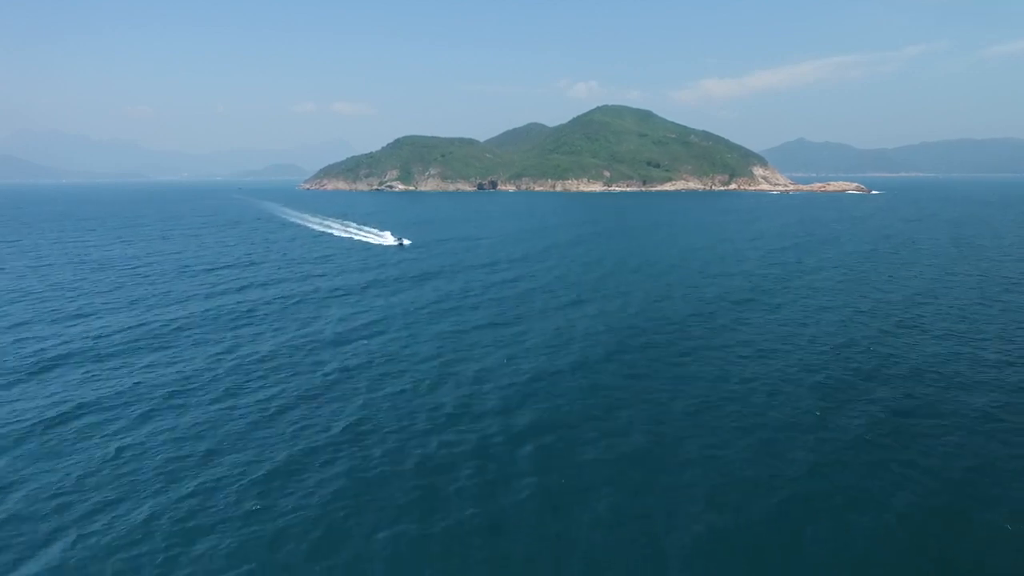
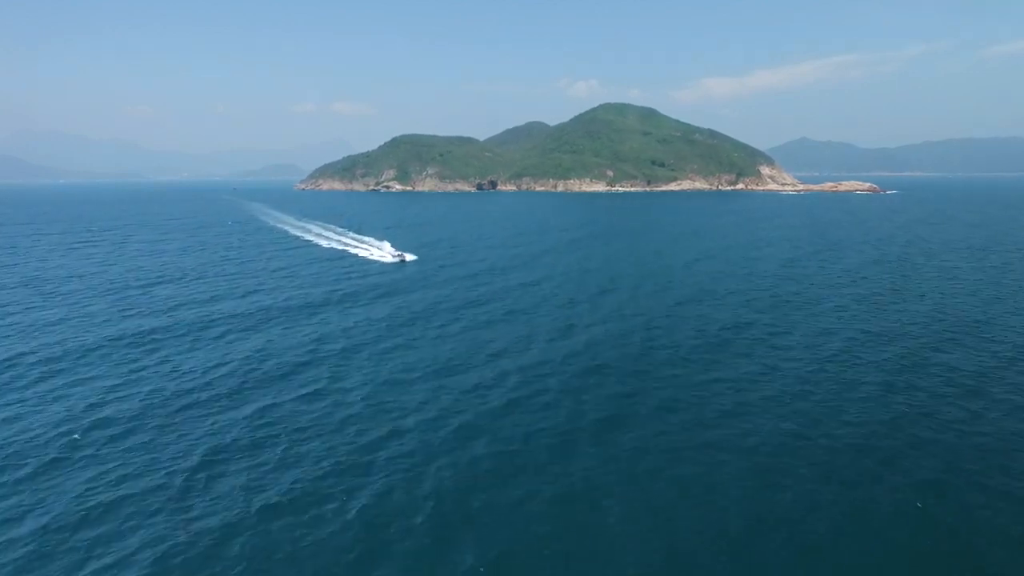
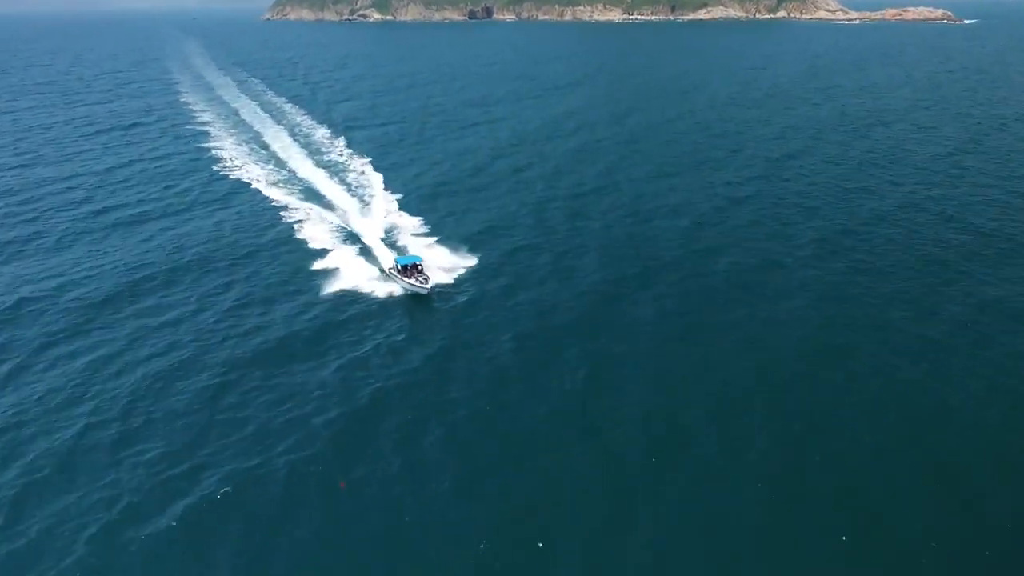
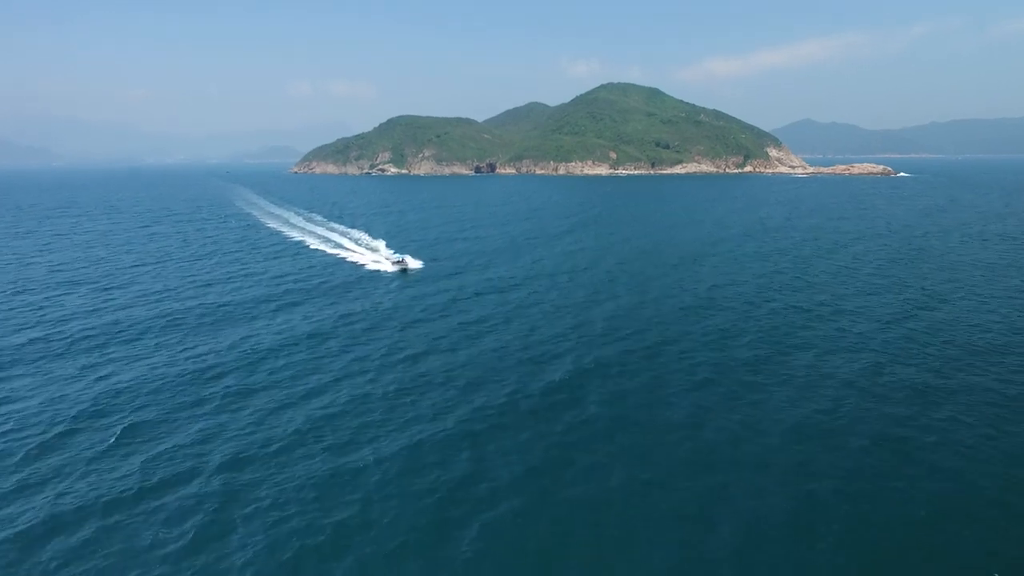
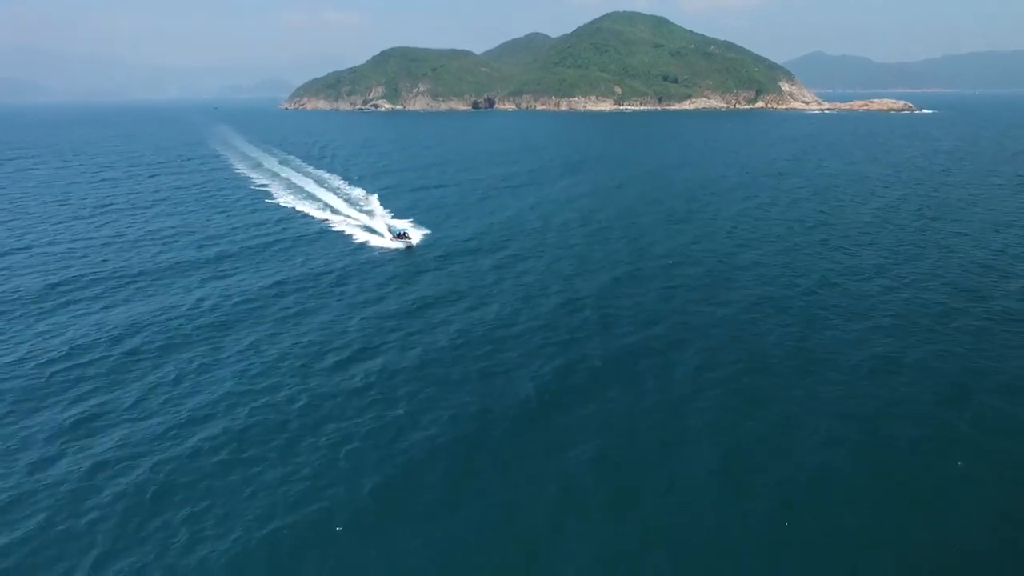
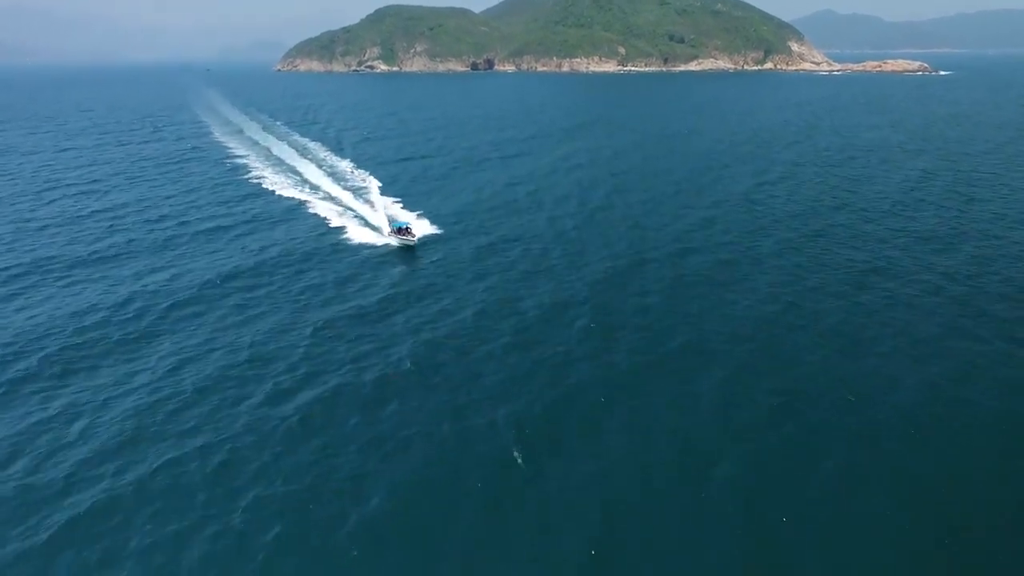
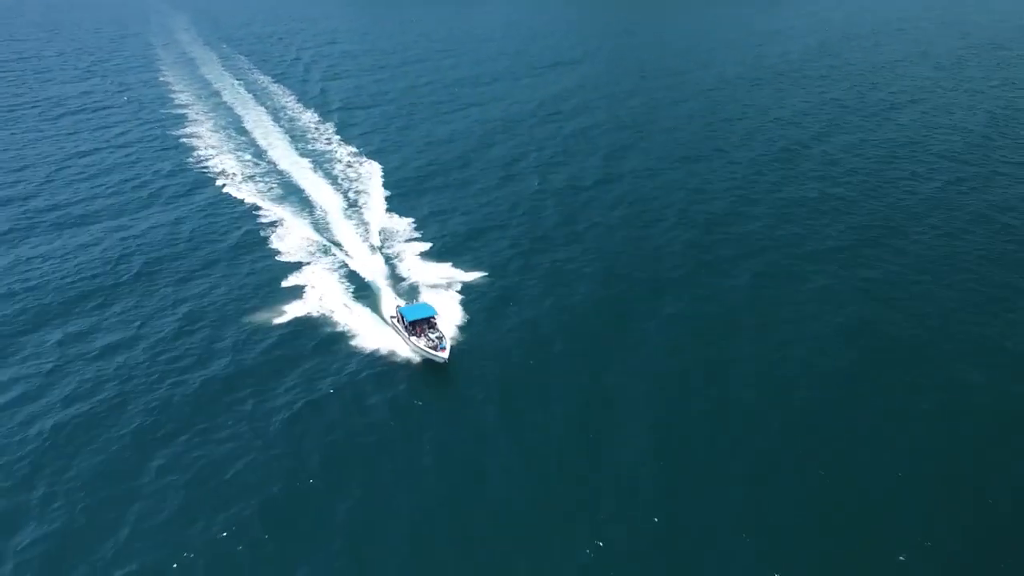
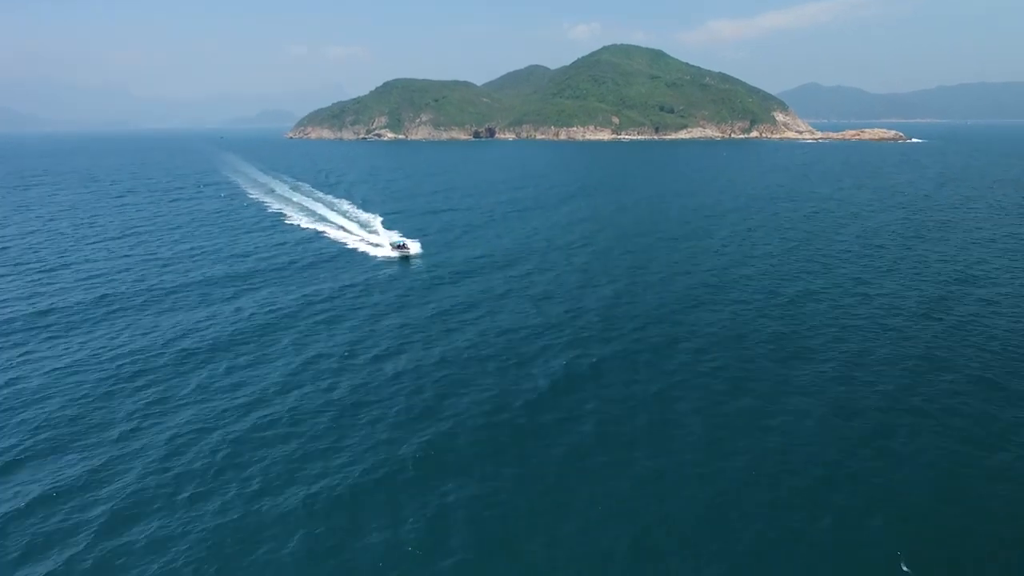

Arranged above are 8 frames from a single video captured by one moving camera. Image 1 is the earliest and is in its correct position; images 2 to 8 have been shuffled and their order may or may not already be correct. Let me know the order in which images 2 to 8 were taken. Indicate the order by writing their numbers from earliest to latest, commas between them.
2, 4, 8, 5, 6, 3, 7
